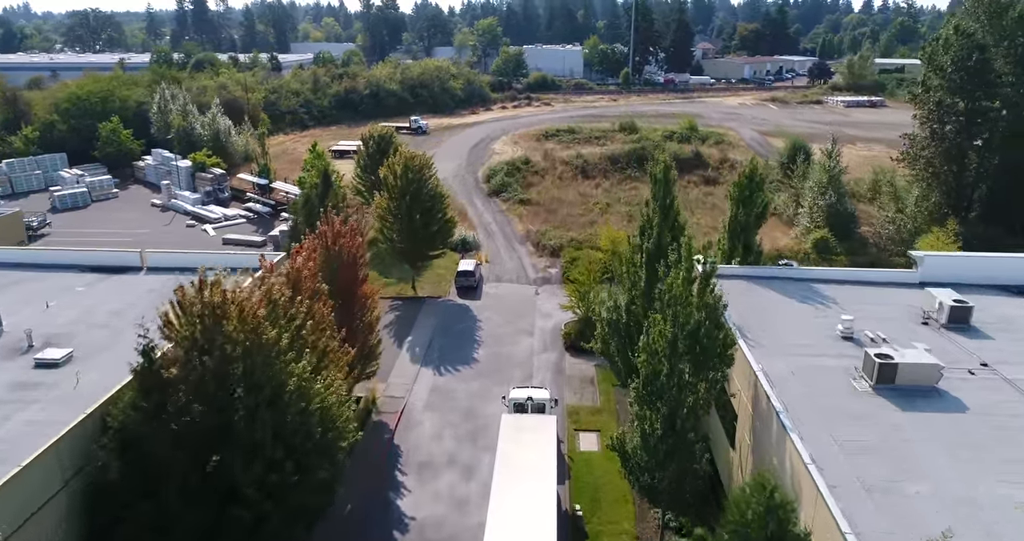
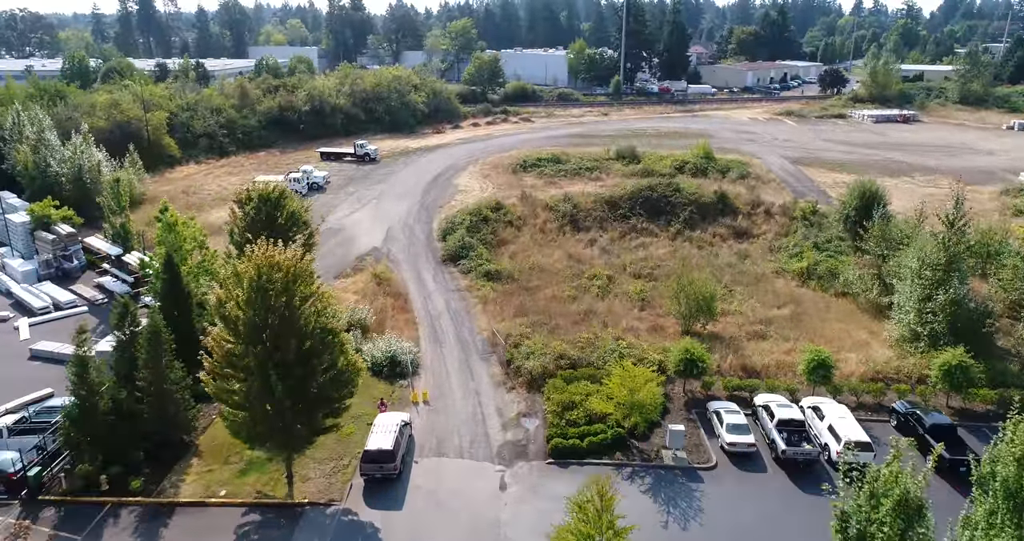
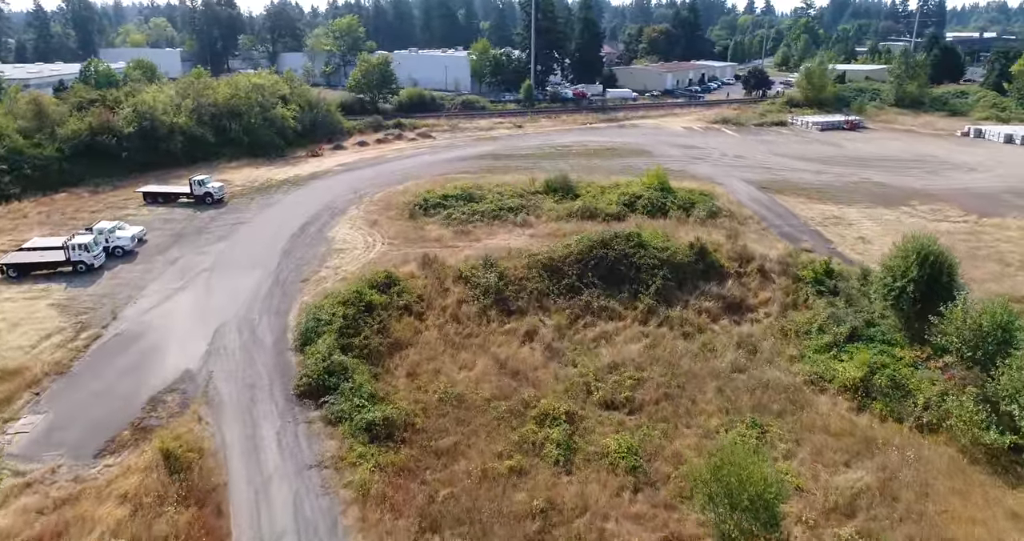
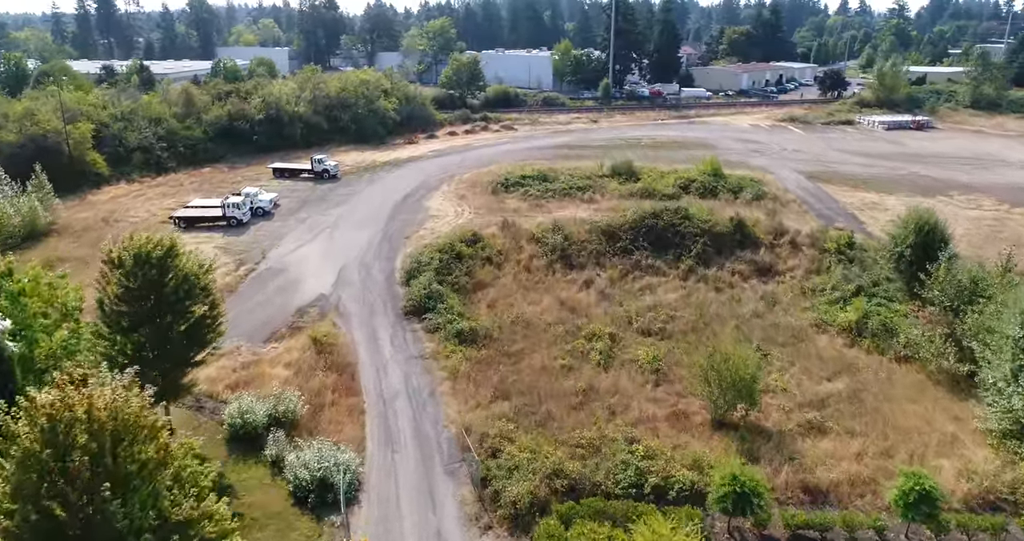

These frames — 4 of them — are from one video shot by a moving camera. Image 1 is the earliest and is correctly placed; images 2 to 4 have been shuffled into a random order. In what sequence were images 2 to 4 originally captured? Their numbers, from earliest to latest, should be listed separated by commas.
2, 4, 3
